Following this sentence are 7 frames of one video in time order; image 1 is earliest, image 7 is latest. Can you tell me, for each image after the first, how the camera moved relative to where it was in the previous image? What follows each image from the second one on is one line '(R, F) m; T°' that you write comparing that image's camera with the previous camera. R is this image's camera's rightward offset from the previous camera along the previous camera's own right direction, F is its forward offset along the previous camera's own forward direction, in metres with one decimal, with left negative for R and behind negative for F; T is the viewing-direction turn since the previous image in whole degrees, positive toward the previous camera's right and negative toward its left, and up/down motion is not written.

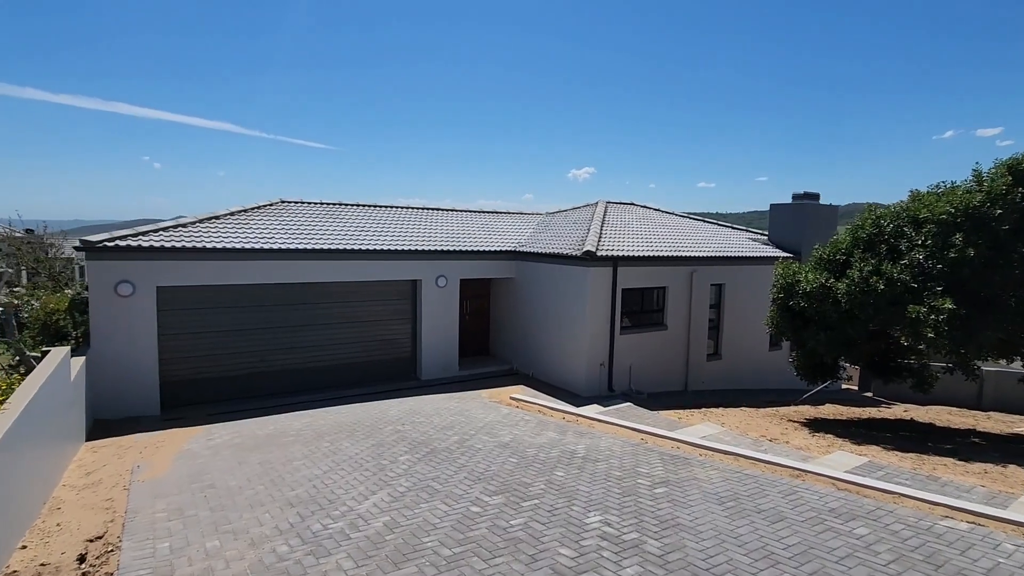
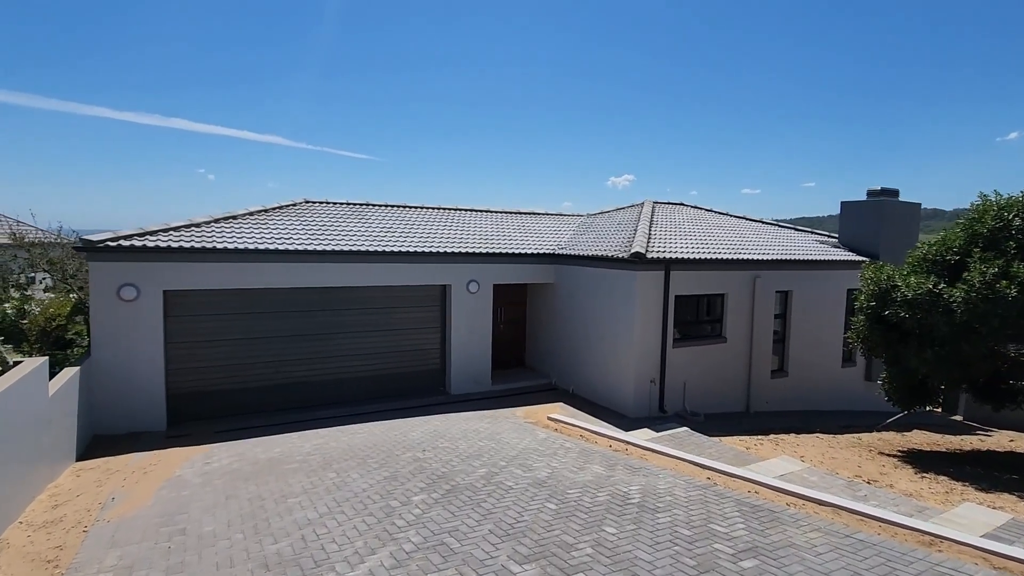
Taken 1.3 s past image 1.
(0.0, +1.3) m; -4°
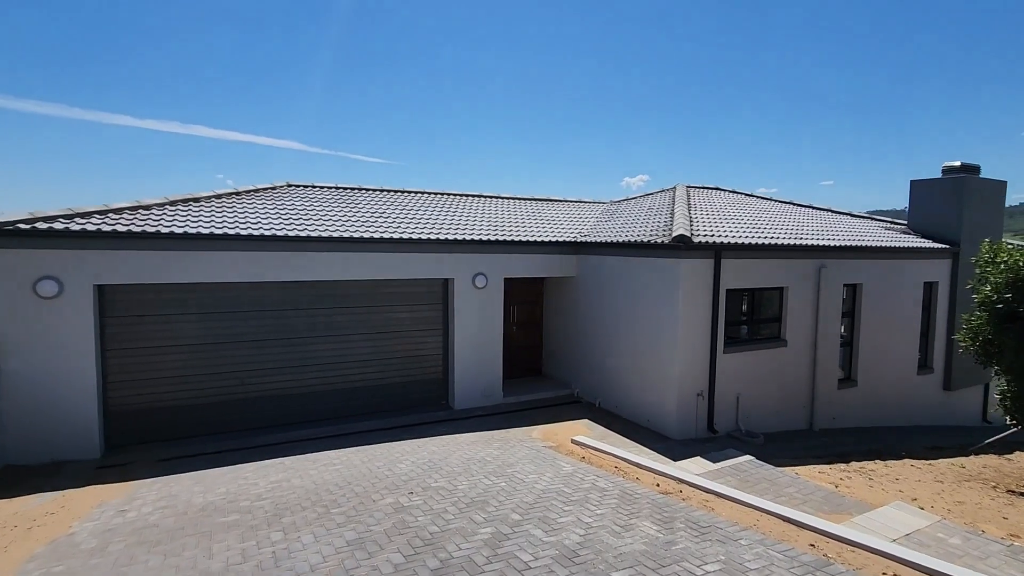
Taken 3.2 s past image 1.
(0.0, +2.1) m; -1°
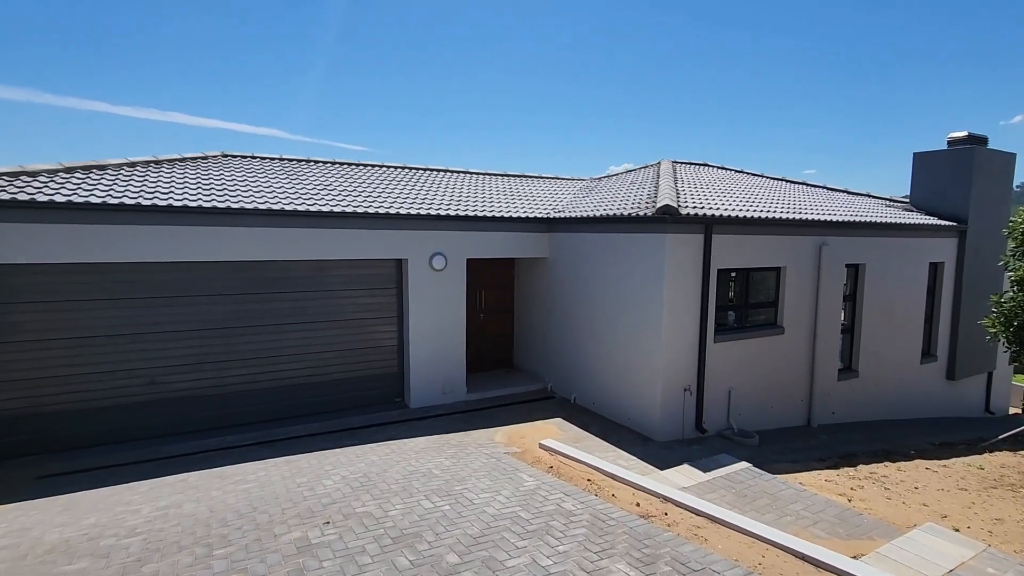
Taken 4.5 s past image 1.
(+0.4, +1.3) m; +2°
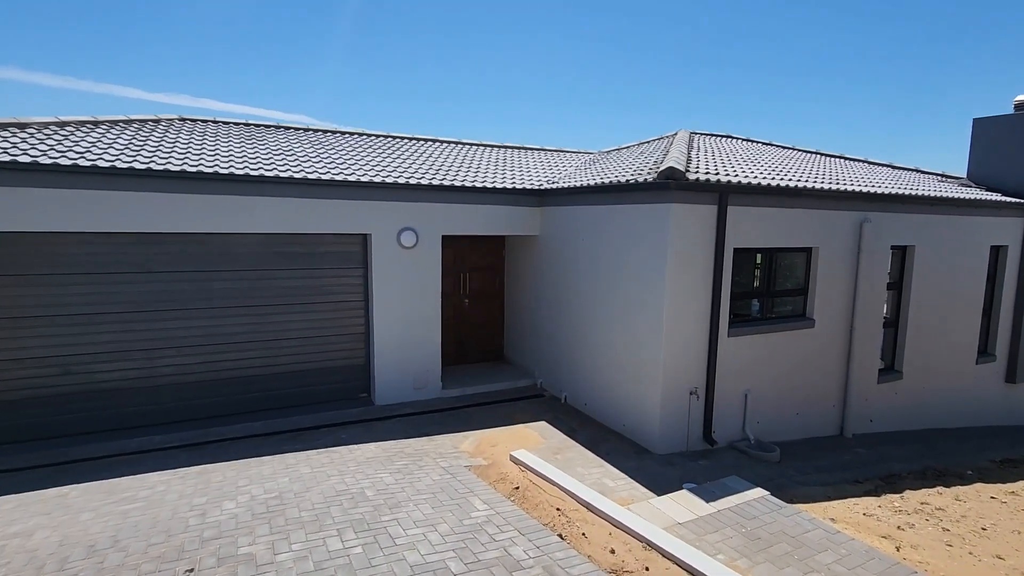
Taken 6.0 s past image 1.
(+0.6, +1.3) m; -2°
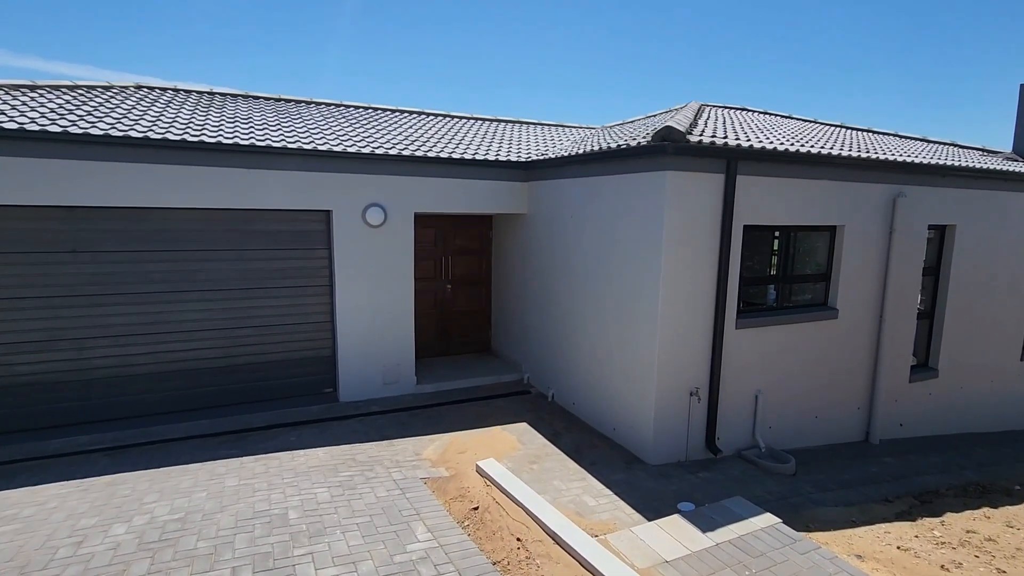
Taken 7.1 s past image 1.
(+0.5, +0.9) m; -2°
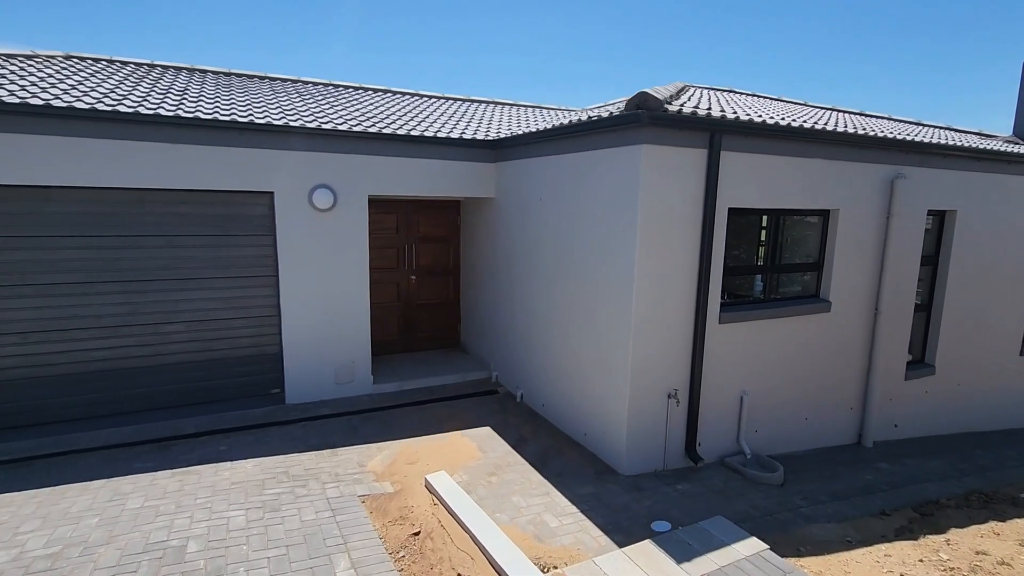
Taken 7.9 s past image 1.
(+0.3, +0.7) m; +1°
